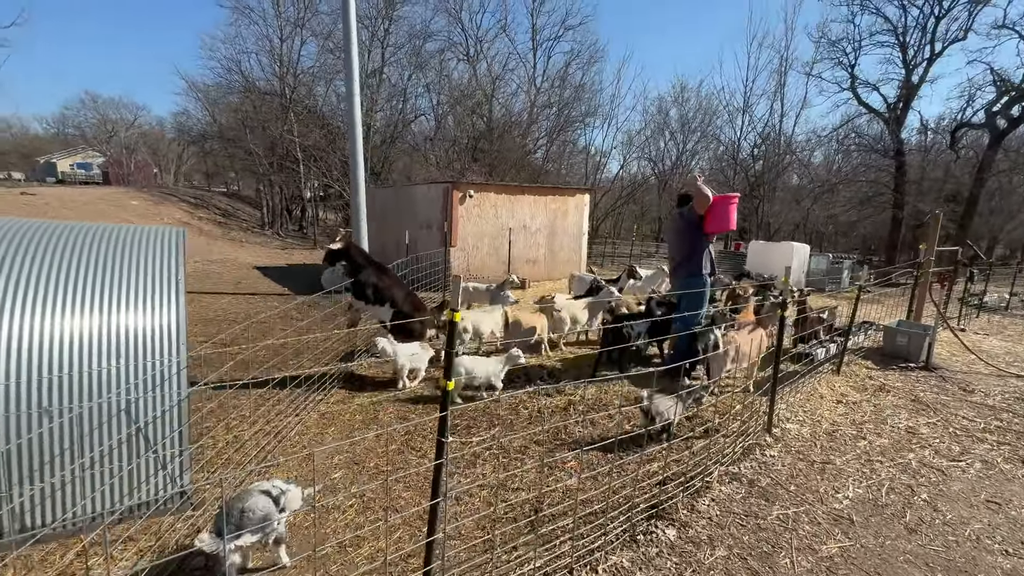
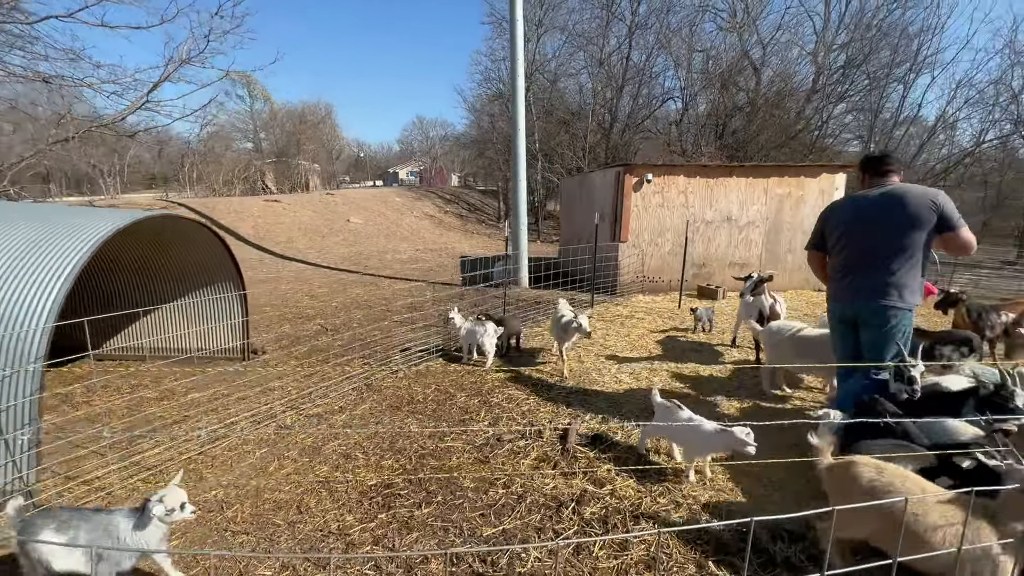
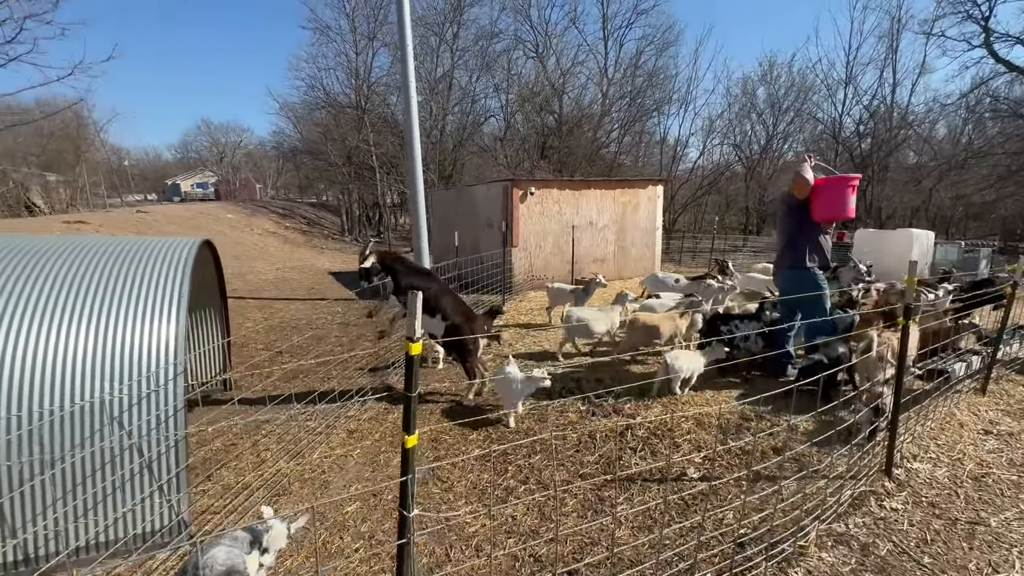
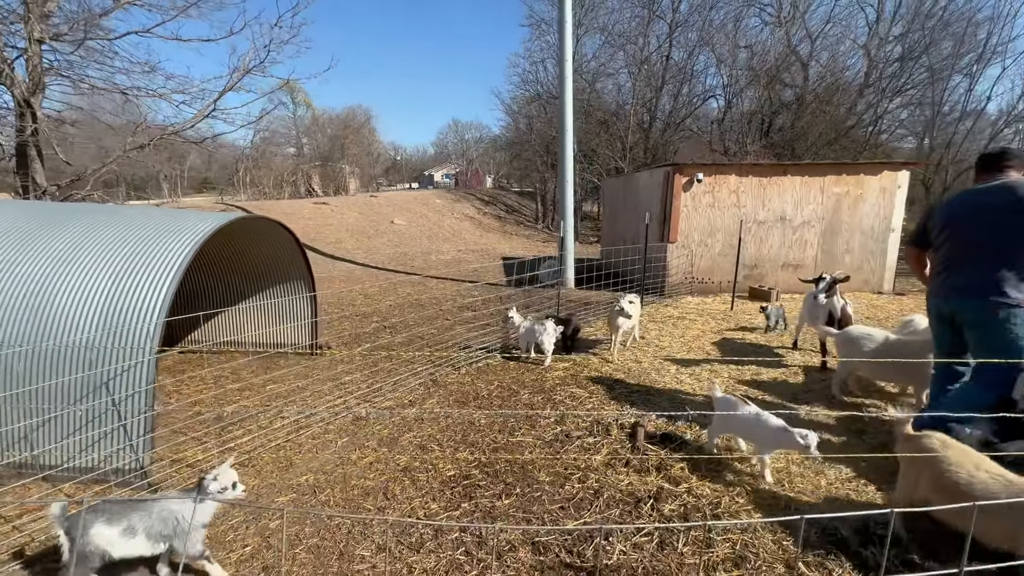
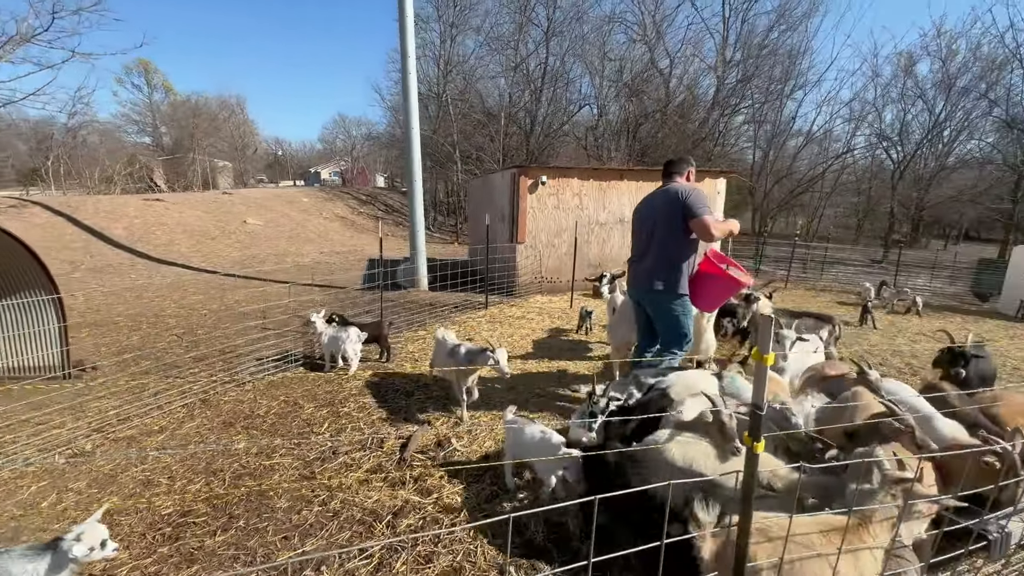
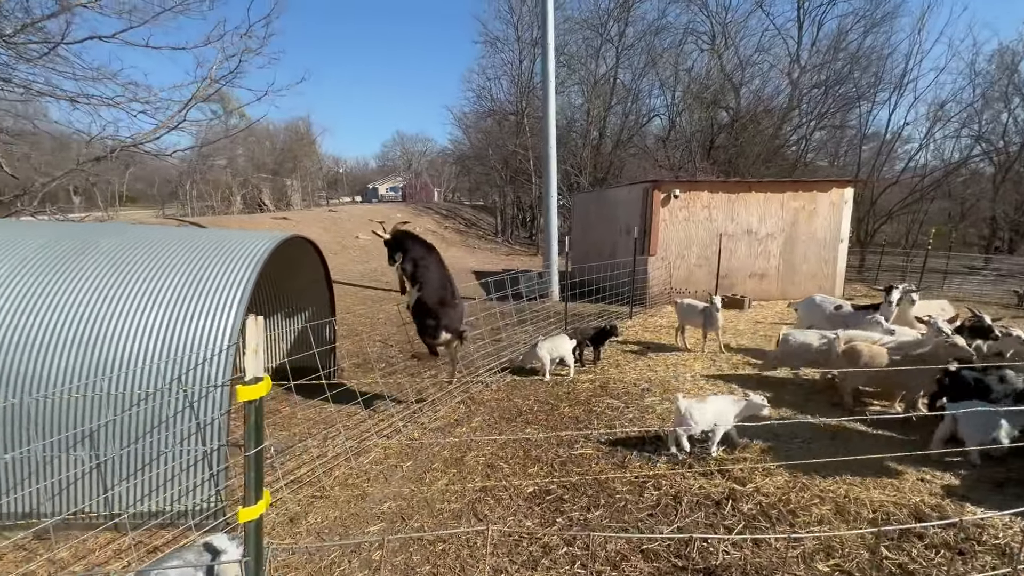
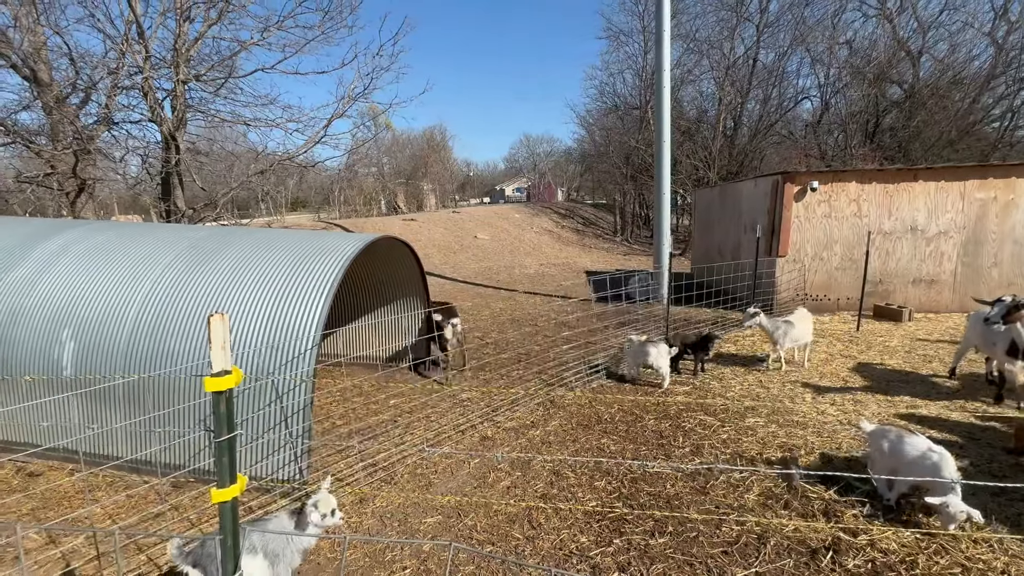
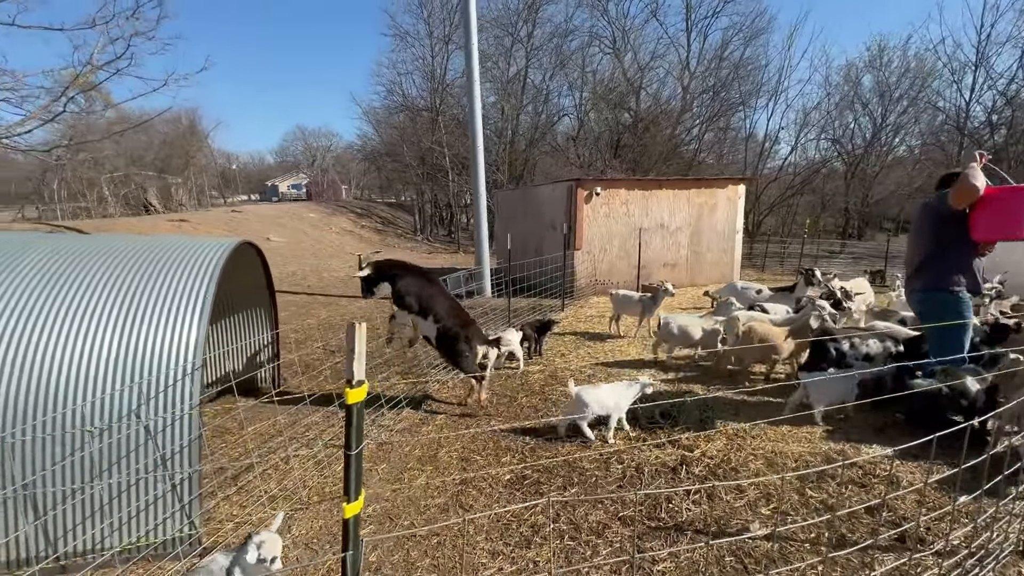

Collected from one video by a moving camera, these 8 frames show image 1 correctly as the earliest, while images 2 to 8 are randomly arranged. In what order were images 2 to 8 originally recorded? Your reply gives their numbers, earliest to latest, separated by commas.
3, 8, 6, 7, 4, 2, 5
